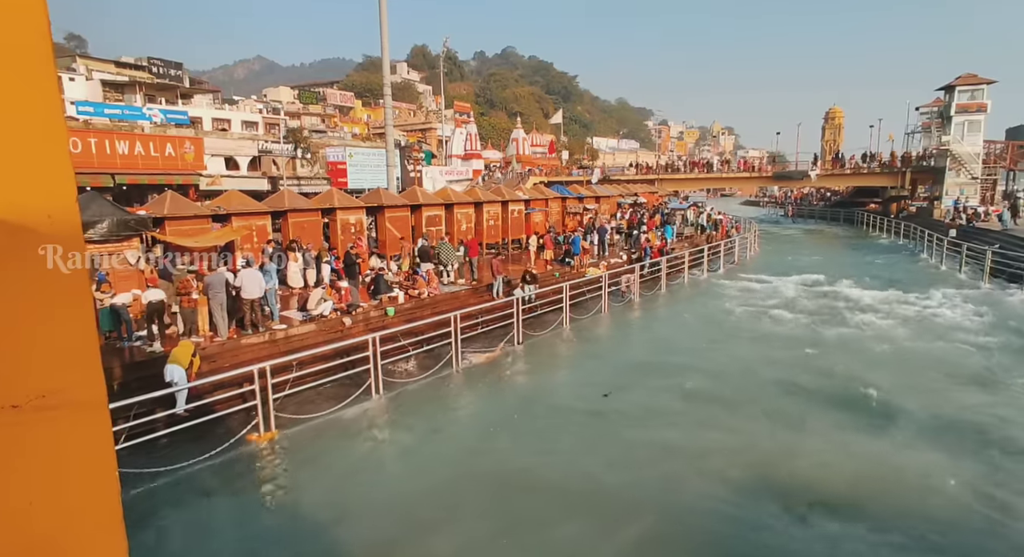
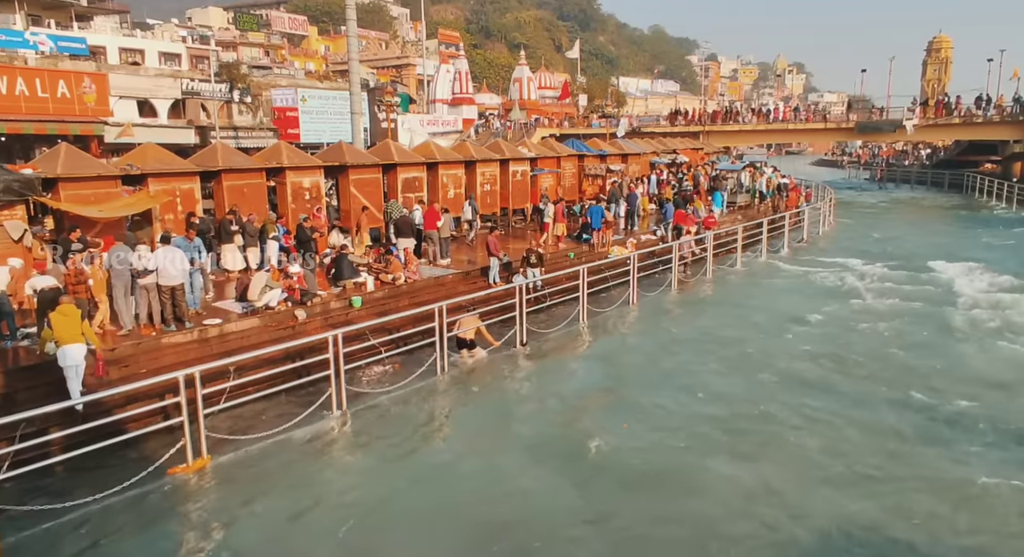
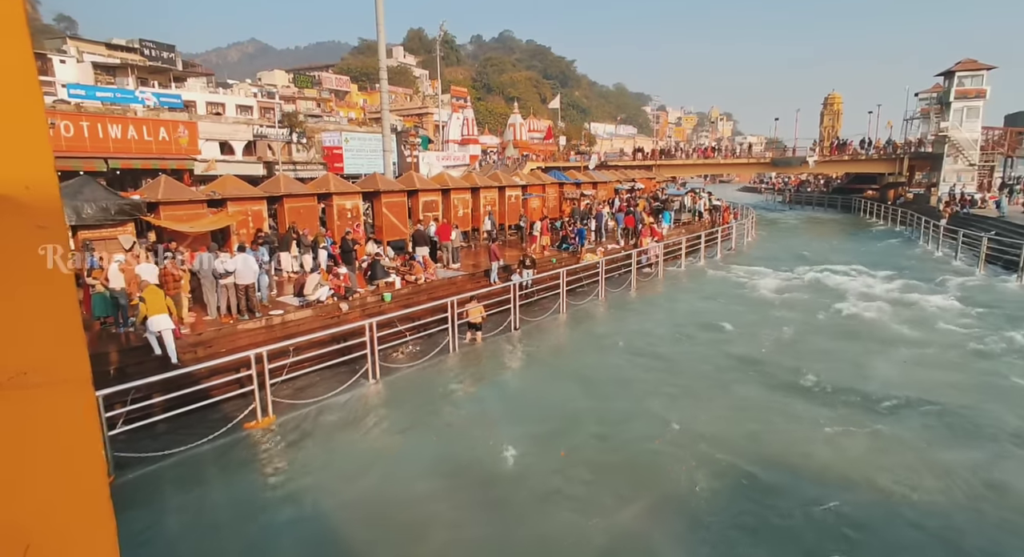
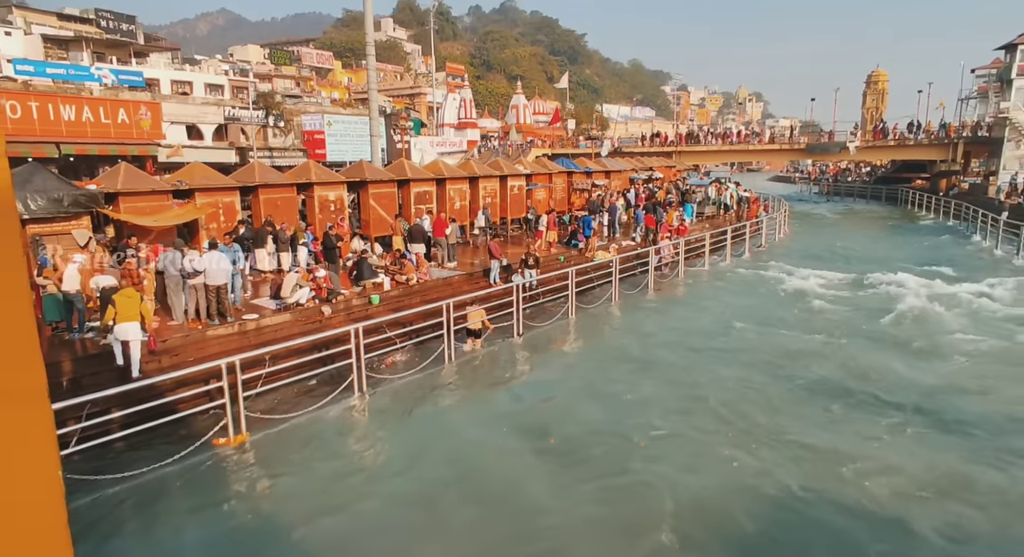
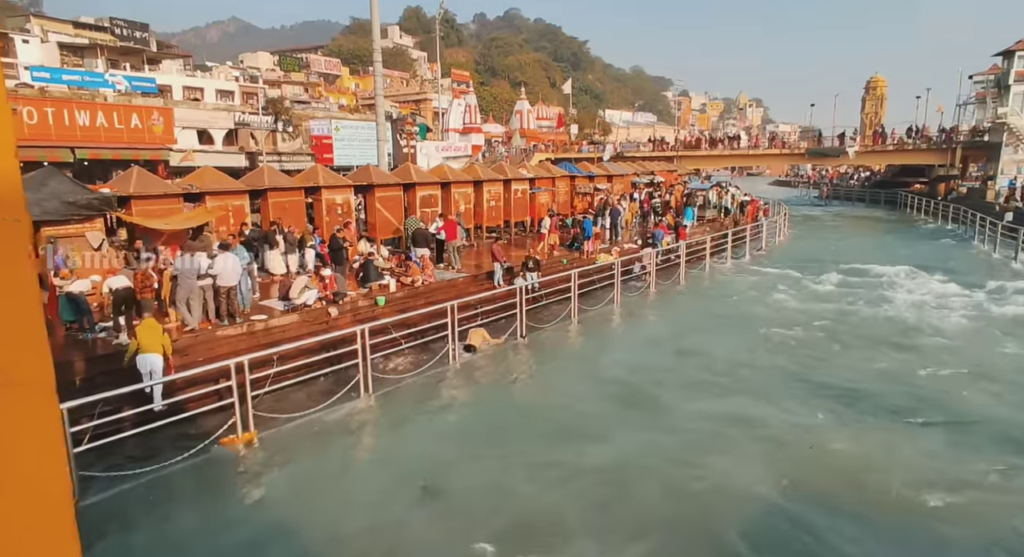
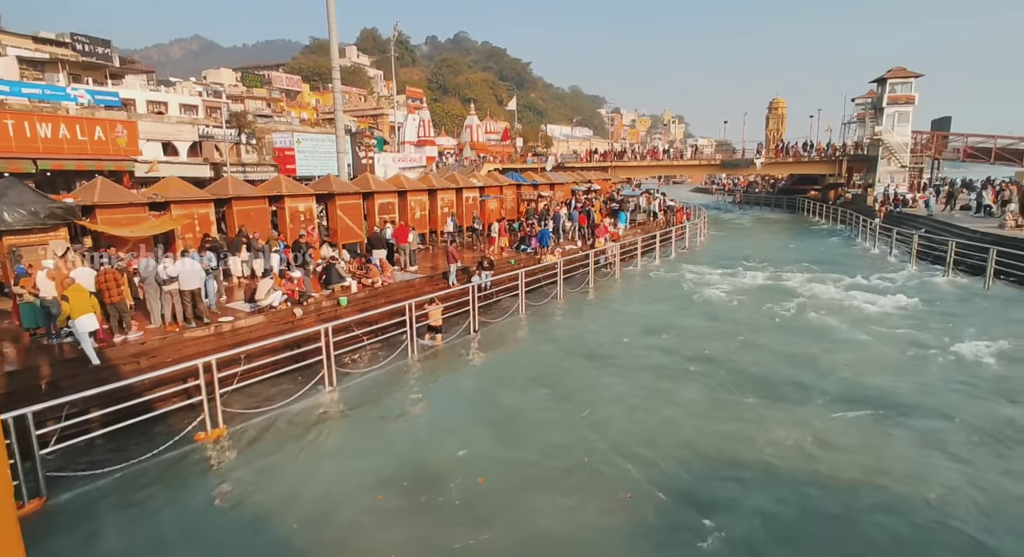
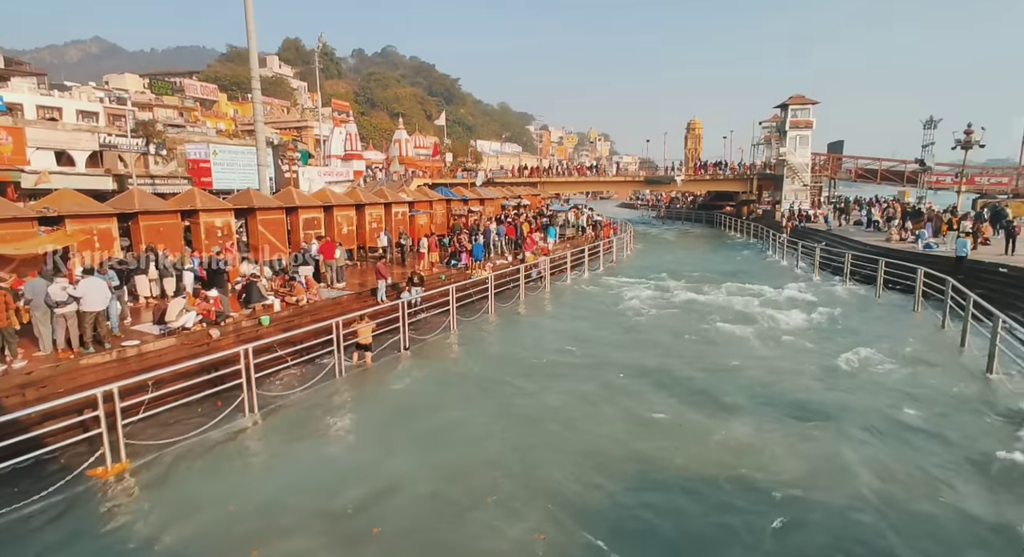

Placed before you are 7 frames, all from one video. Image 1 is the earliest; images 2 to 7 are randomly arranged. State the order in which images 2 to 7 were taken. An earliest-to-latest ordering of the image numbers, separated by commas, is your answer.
5, 2, 4, 3, 6, 7
